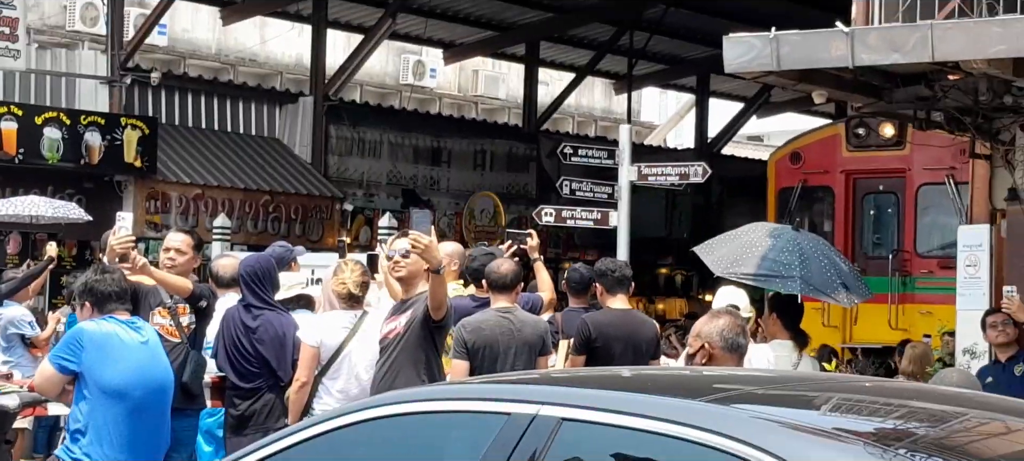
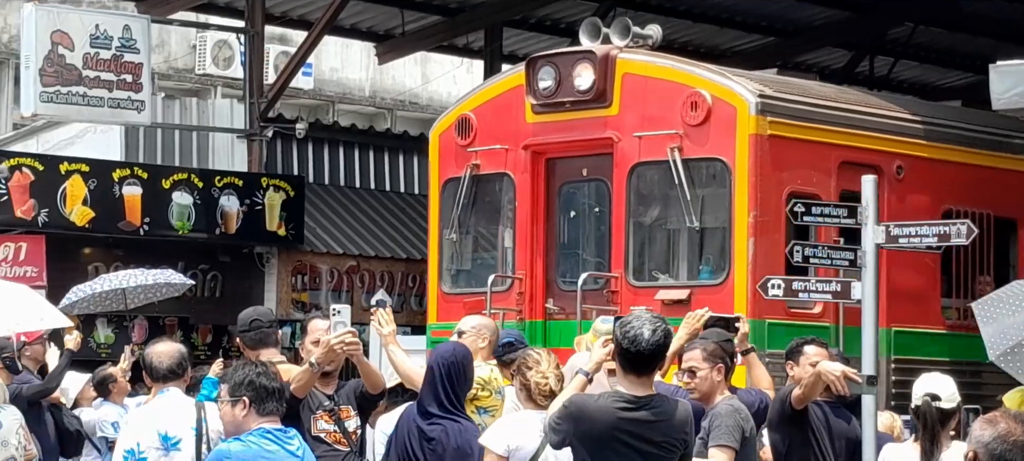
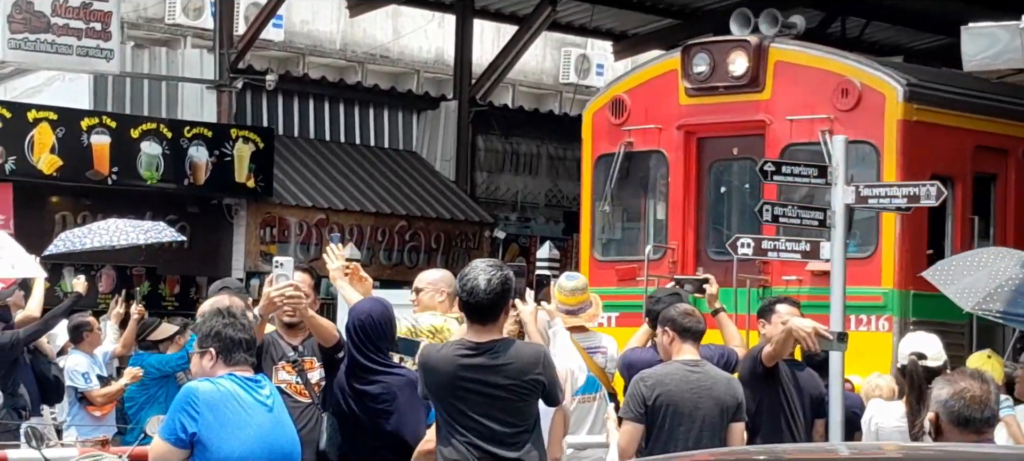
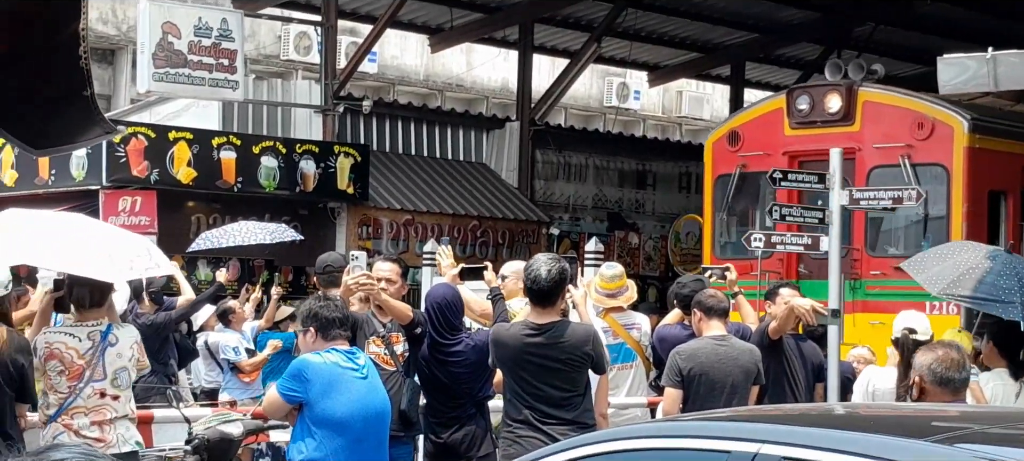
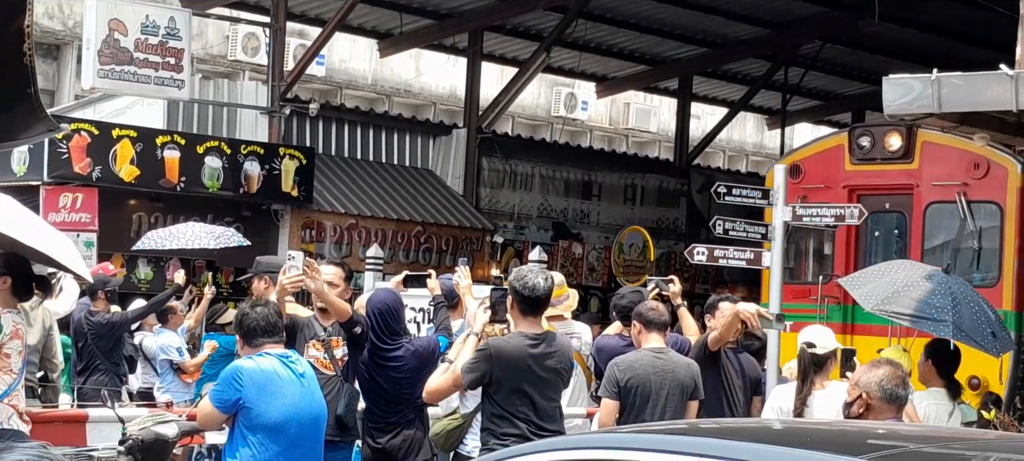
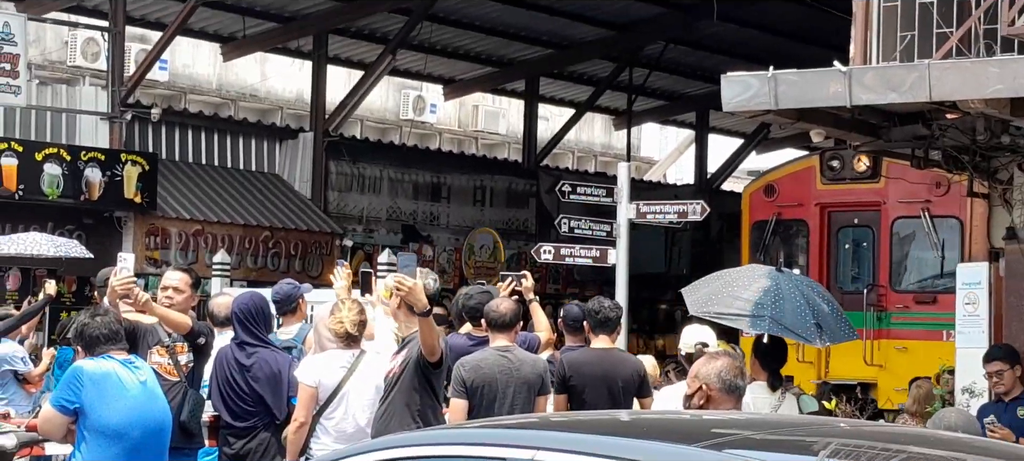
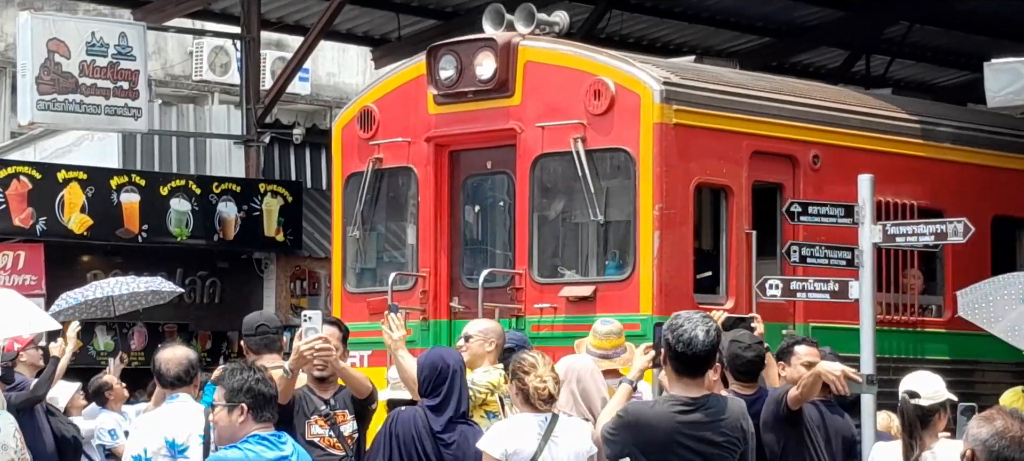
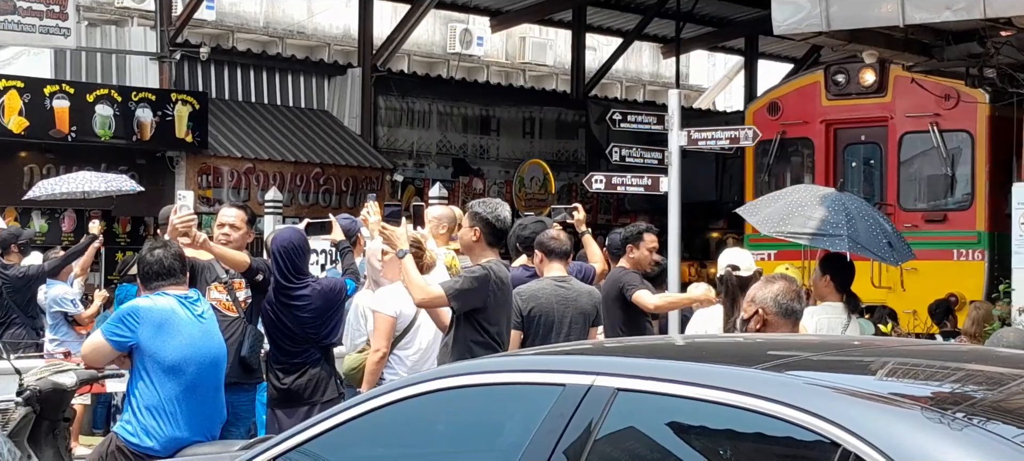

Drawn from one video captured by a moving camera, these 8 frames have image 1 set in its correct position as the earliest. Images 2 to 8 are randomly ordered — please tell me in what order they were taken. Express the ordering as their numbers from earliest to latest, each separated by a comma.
6, 8, 5, 4, 3, 2, 7
